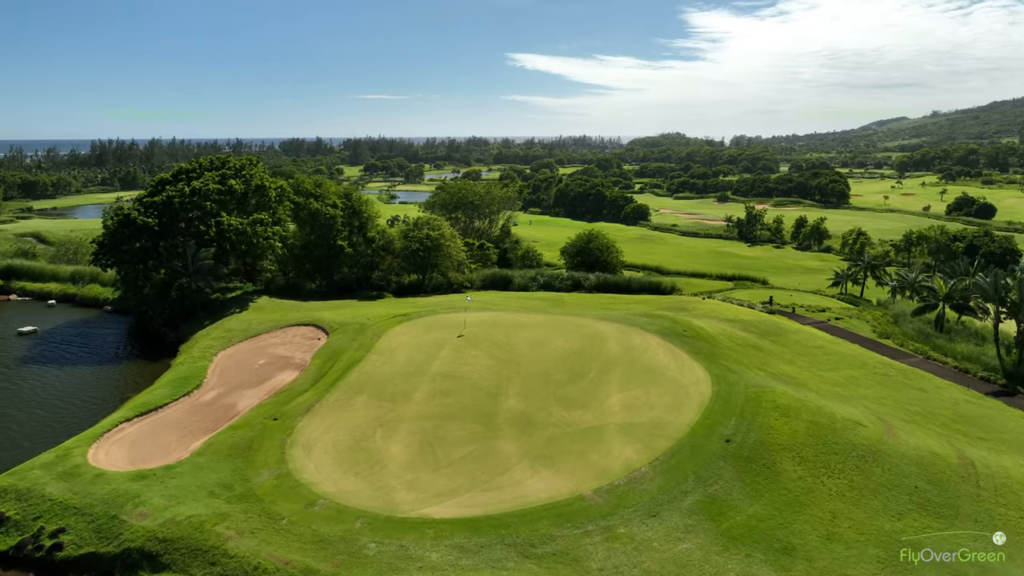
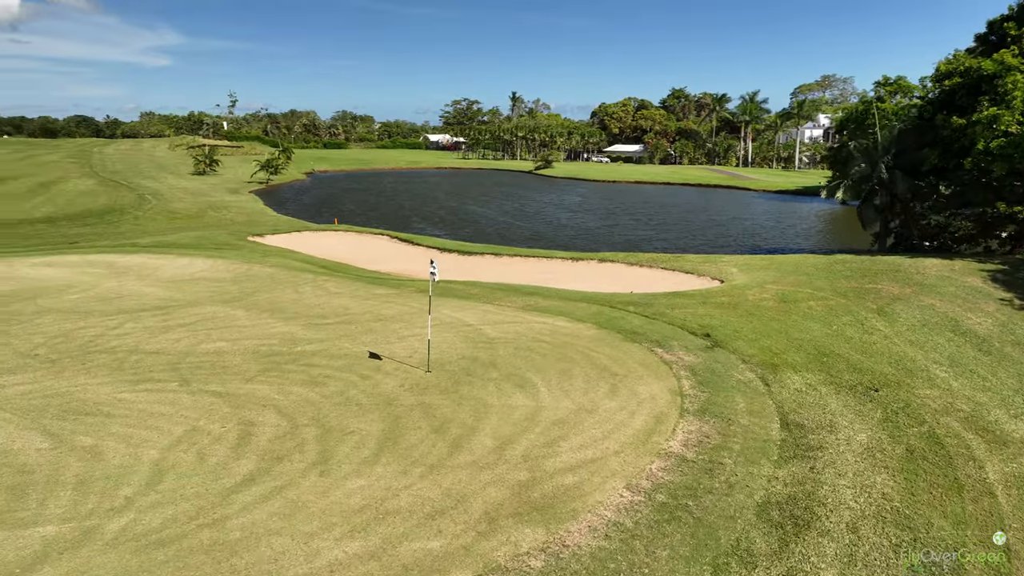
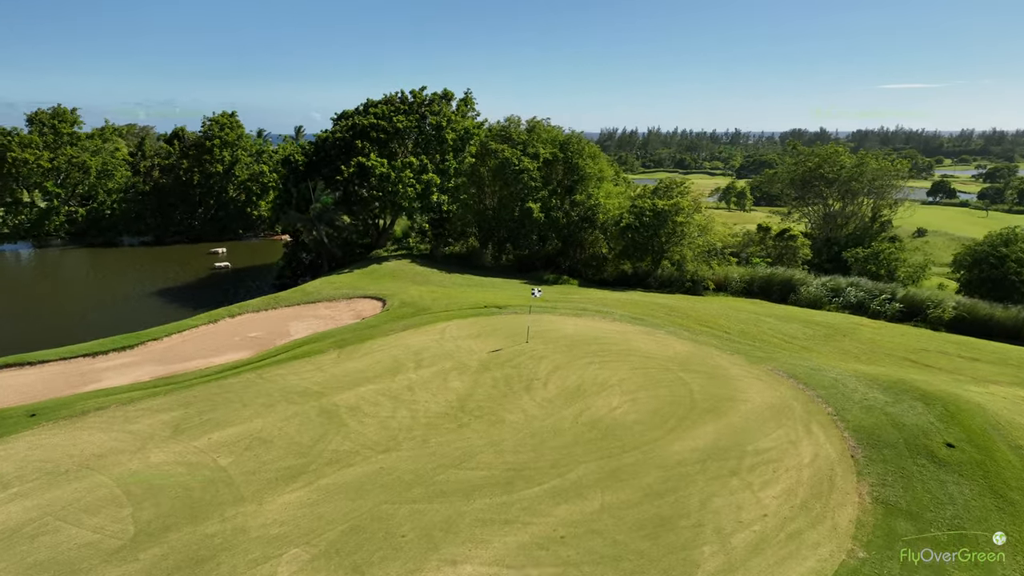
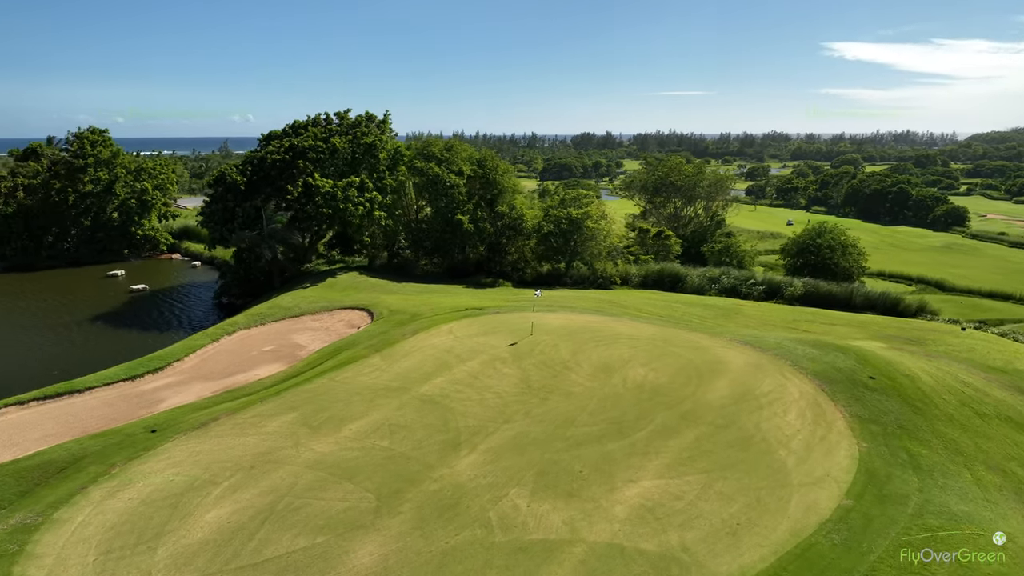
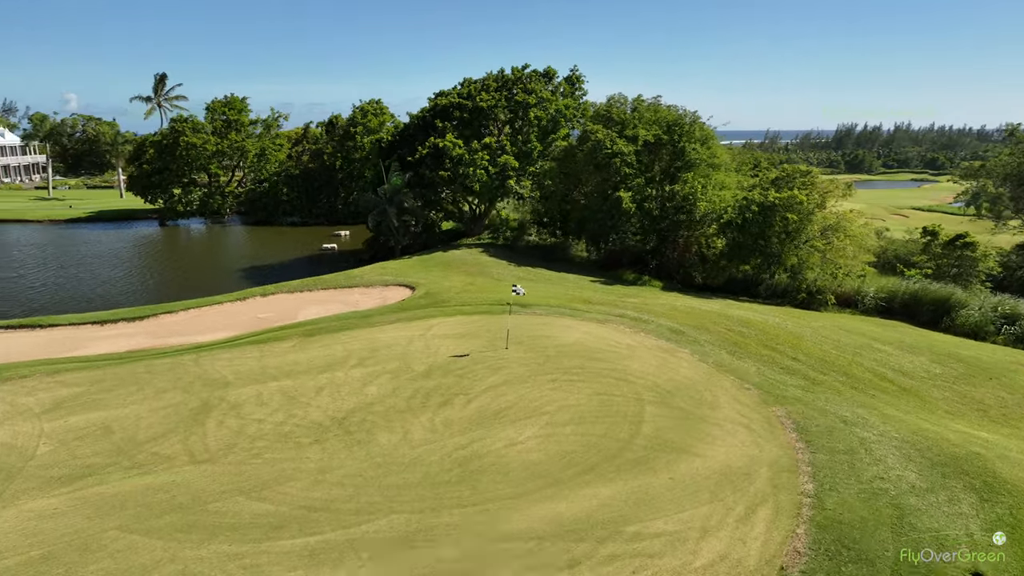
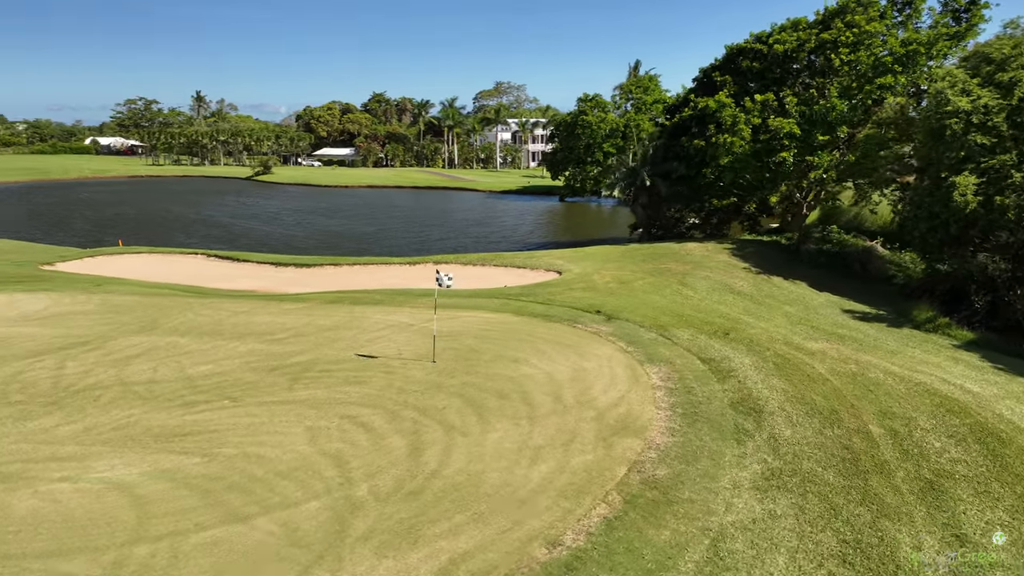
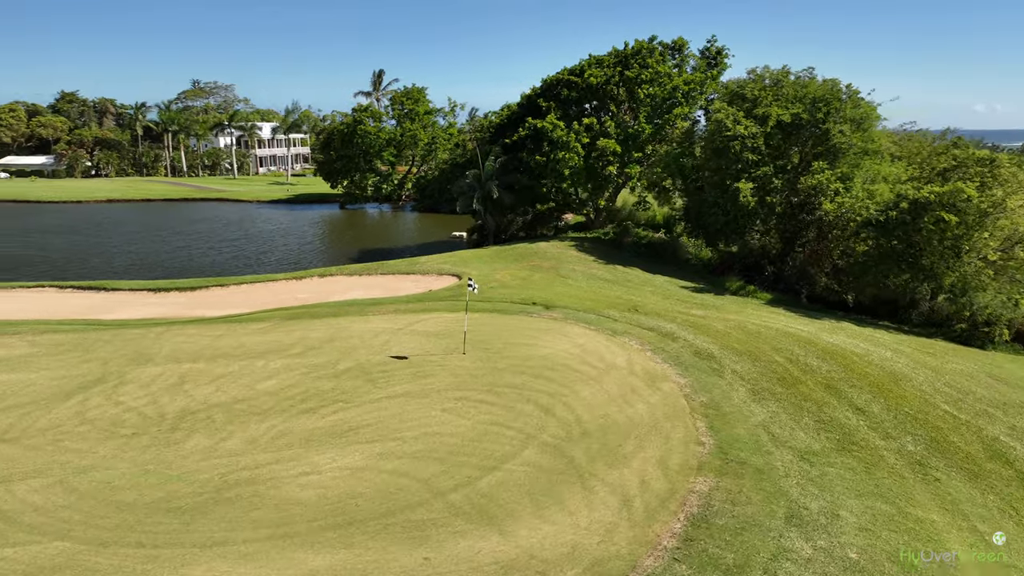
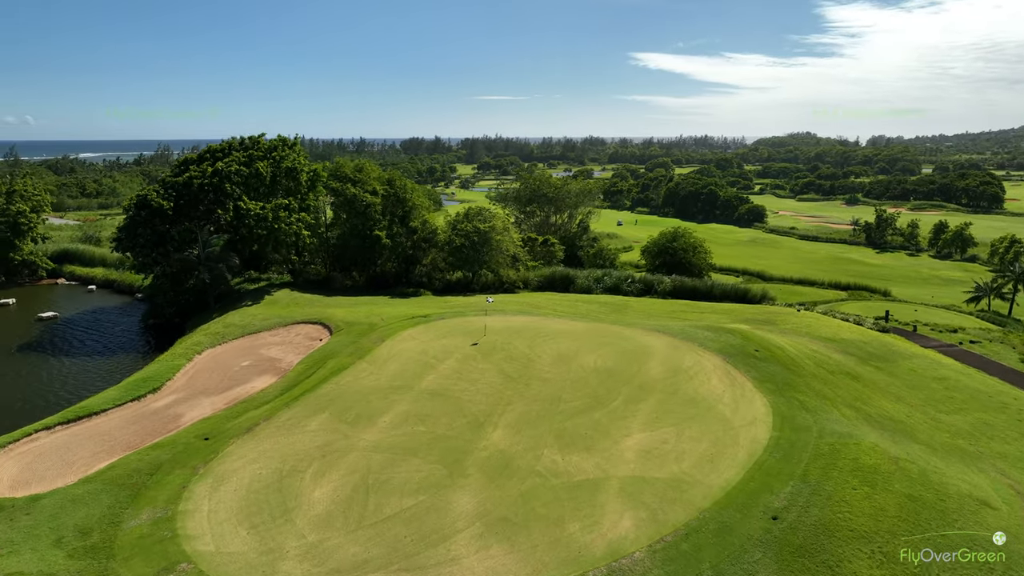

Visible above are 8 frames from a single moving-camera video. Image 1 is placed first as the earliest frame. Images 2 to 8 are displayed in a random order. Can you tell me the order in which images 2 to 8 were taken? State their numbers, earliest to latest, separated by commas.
8, 4, 3, 5, 7, 6, 2
